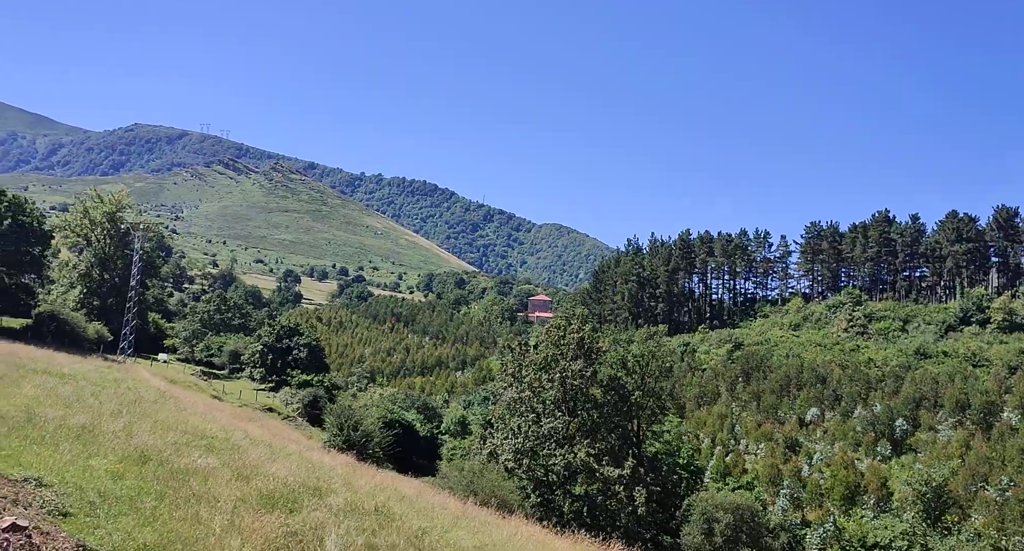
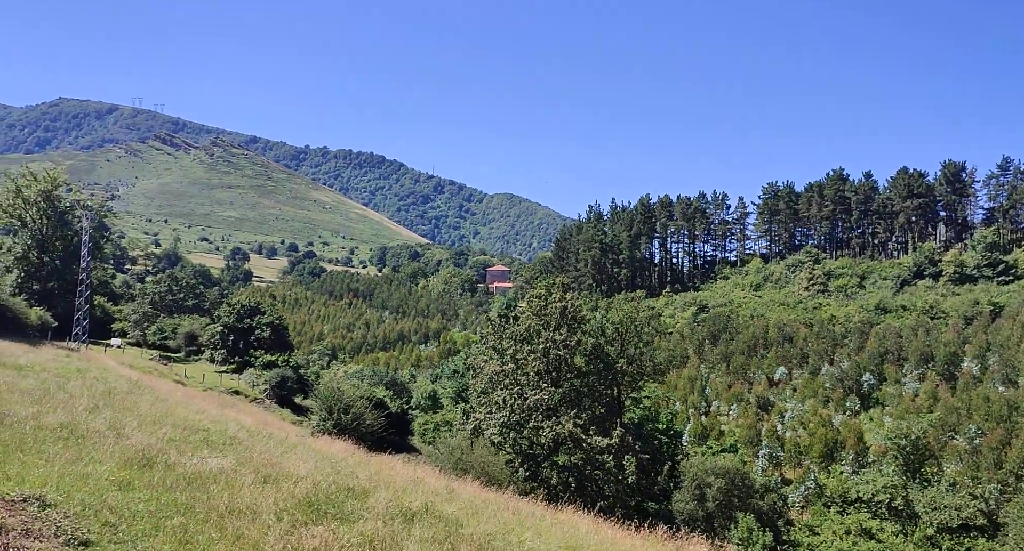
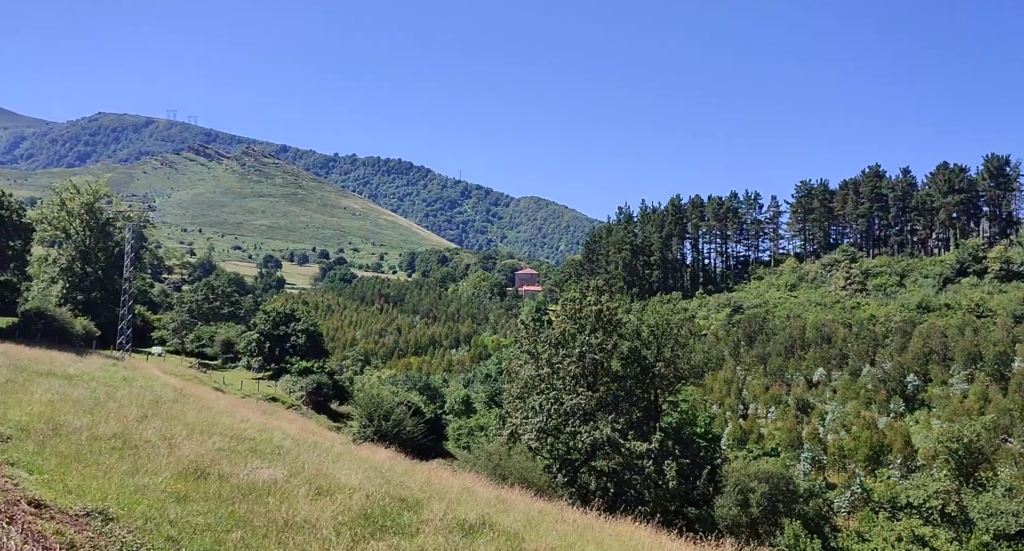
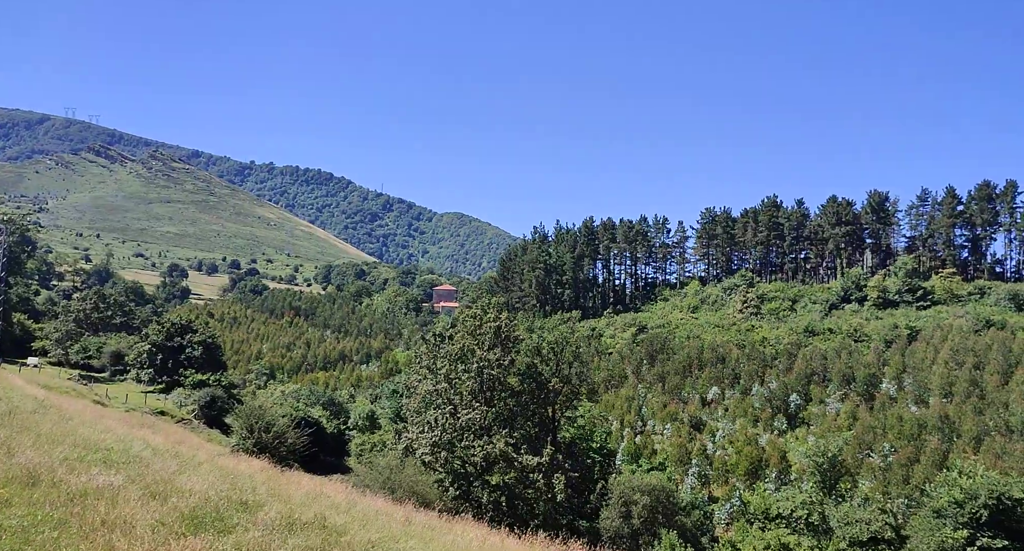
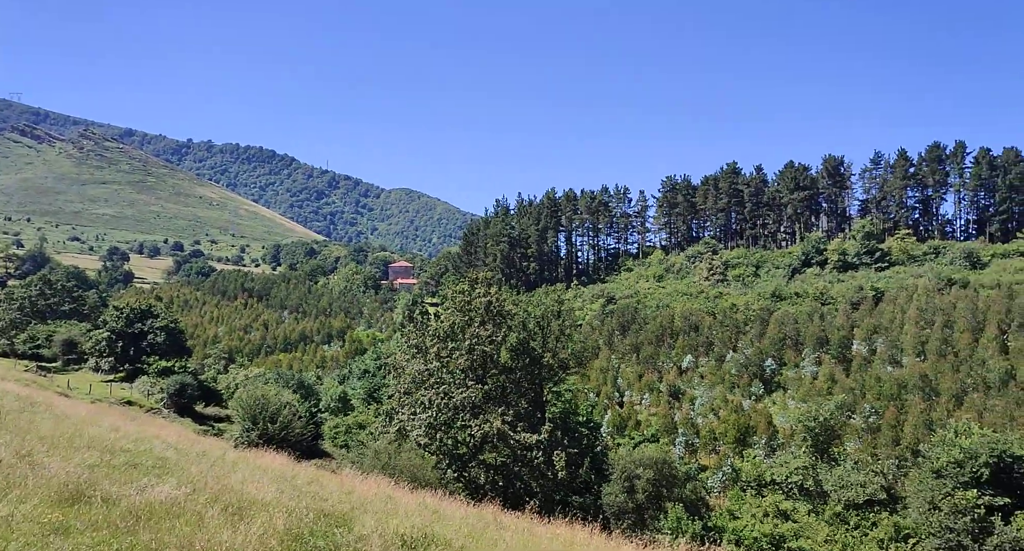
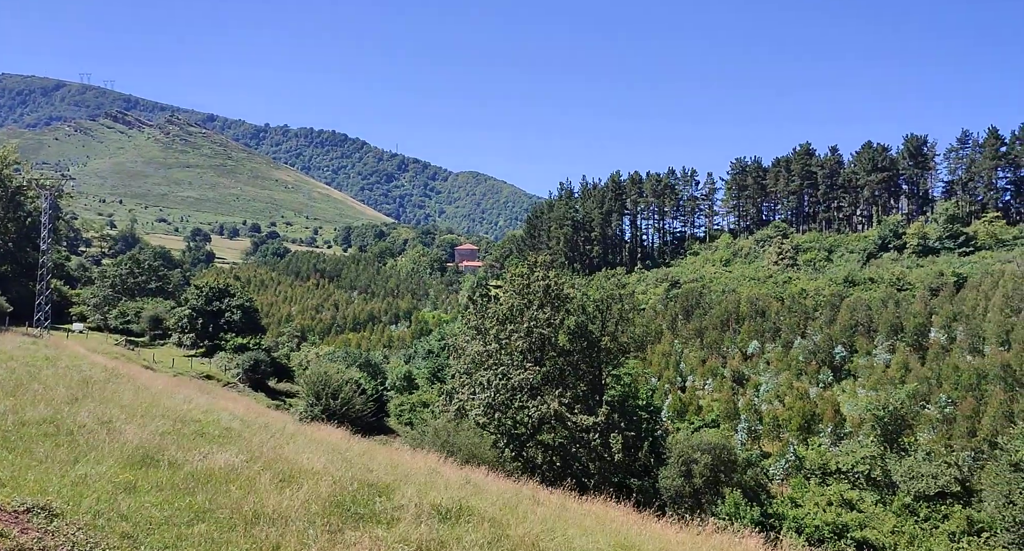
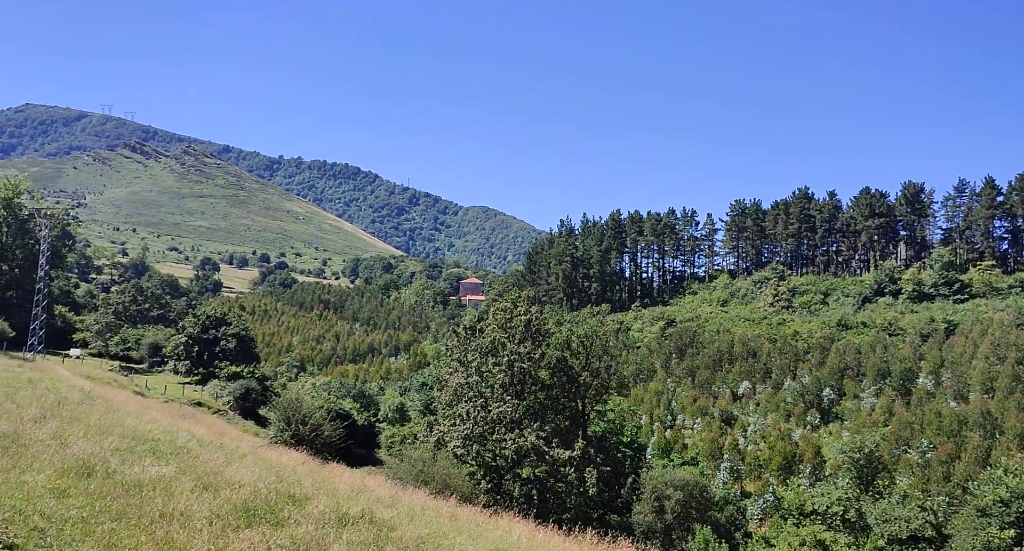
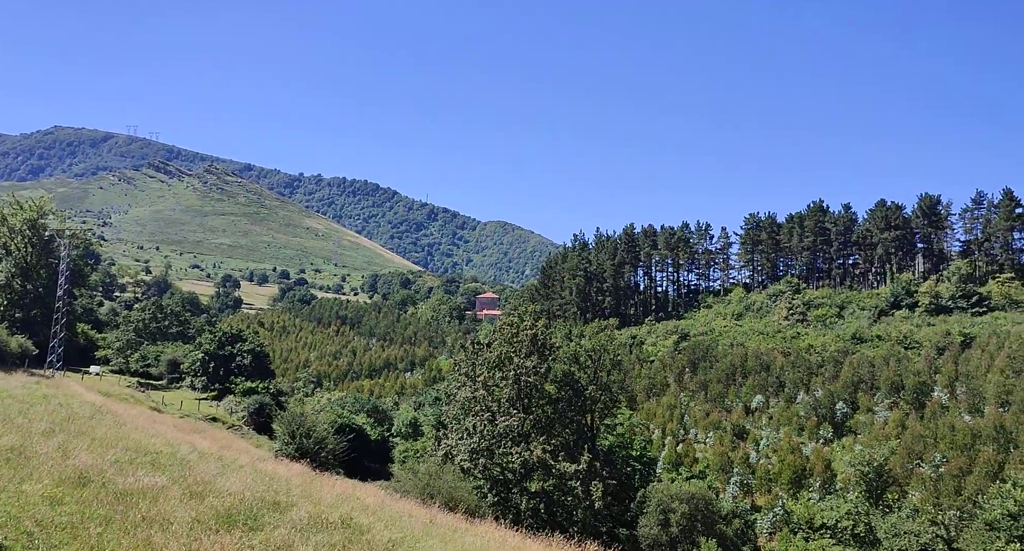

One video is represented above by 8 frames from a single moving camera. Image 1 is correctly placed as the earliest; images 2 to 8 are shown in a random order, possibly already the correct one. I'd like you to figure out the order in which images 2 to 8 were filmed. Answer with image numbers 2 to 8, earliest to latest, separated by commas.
8, 4, 7, 2, 3, 6, 5
